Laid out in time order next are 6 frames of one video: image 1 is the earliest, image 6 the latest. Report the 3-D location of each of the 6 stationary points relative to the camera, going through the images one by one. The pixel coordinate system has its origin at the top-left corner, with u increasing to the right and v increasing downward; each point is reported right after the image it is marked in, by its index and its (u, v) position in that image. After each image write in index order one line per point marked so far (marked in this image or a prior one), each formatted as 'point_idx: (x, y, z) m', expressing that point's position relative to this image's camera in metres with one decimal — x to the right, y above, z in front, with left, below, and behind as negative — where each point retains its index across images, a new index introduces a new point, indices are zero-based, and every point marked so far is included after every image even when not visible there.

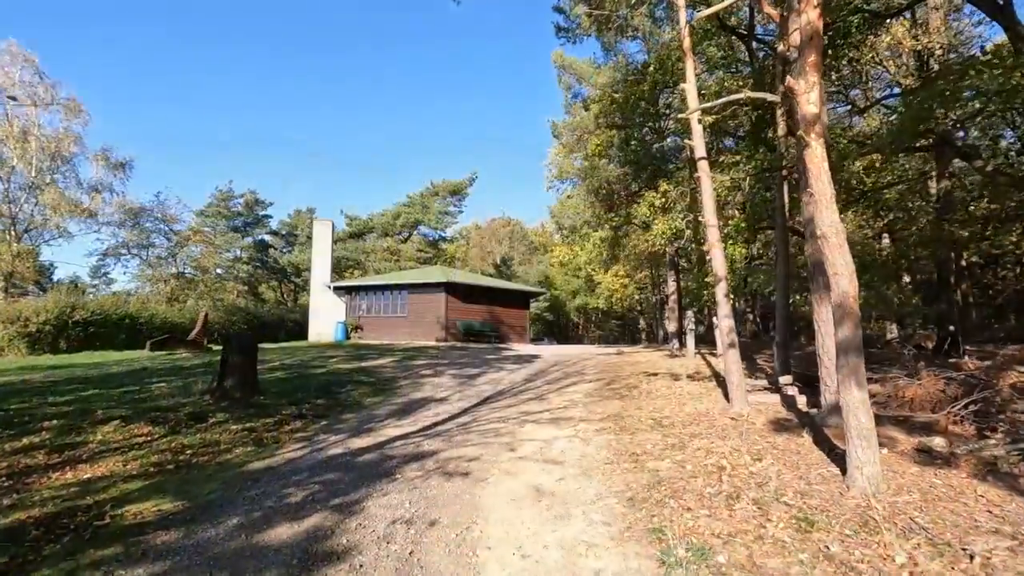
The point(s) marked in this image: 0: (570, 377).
0: (+1.3, -2.0, +12.1) m
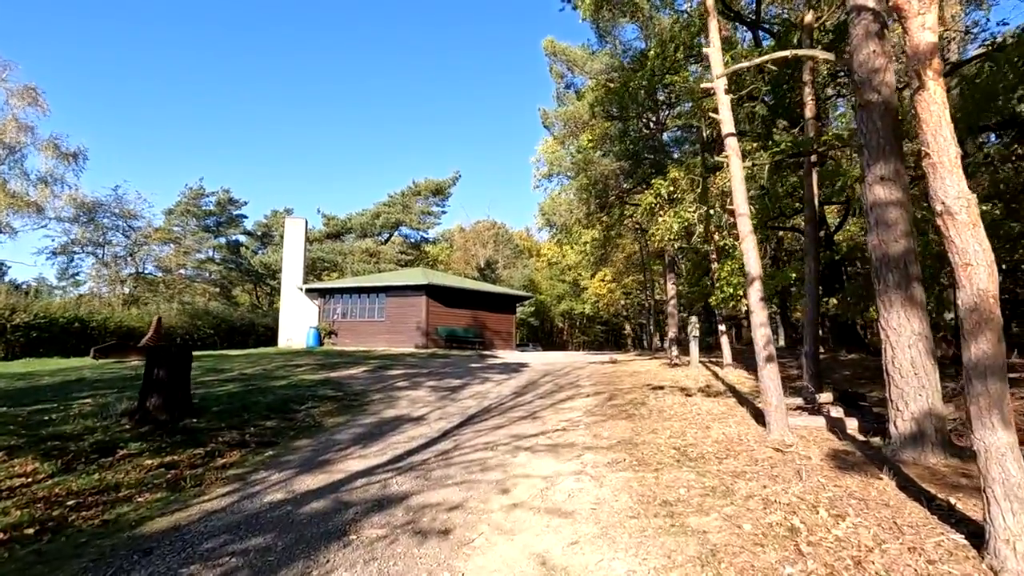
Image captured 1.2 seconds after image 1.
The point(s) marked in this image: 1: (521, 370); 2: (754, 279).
0: (+1.0, -2.1, +10.8) m
1: (+0.2, -2.2, +14.5) m
2: (+2.8, +0.1, +6.1) m
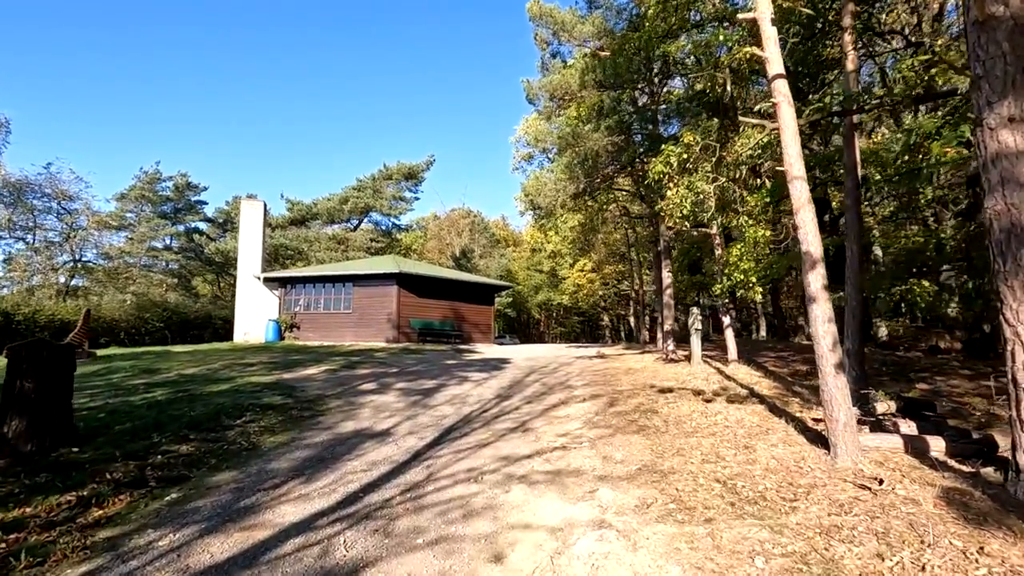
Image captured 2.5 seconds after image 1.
0: (+0.7, -1.9, +9.4) m
1: (-0.2, -2.0, +13.1) m
2: (+2.7, +0.2, +4.7) m
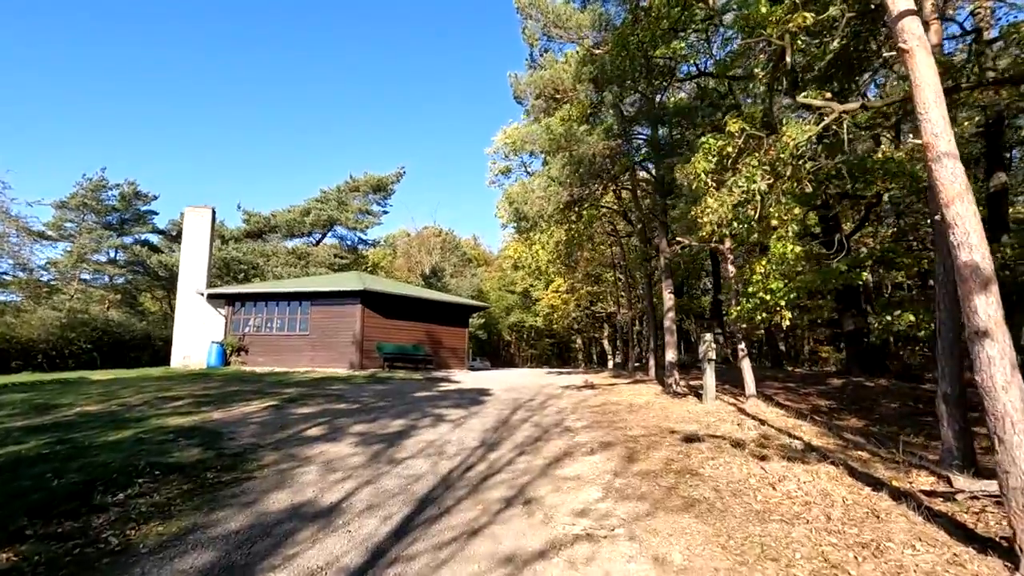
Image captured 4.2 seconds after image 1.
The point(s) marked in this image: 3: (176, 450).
0: (+0.6, -2.2, +7.6) m
1: (-0.6, -2.4, +11.2) m
2: (+2.8, +0.1, +3.2) m
3: (-4.0, -1.9, +6.3) m
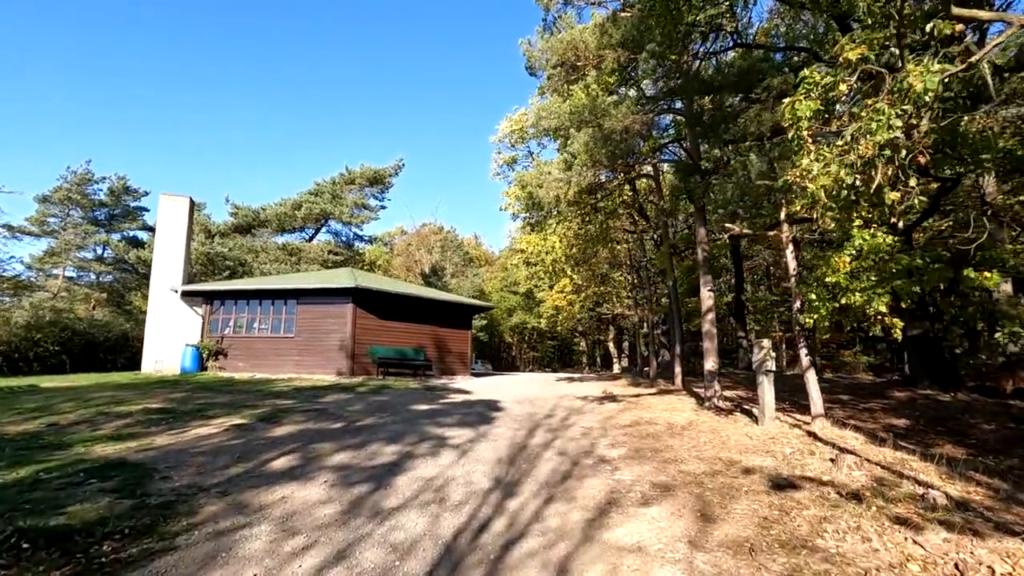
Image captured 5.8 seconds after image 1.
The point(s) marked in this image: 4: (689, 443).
0: (+0.8, -2.1, +5.9) m
1: (-0.4, -2.3, +9.5) m
2: (+3.1, +0.2, +1.4) m
3: (-3.7, -1.8, +4.6) m
4: (+2.4, -2.1, +7.3) m
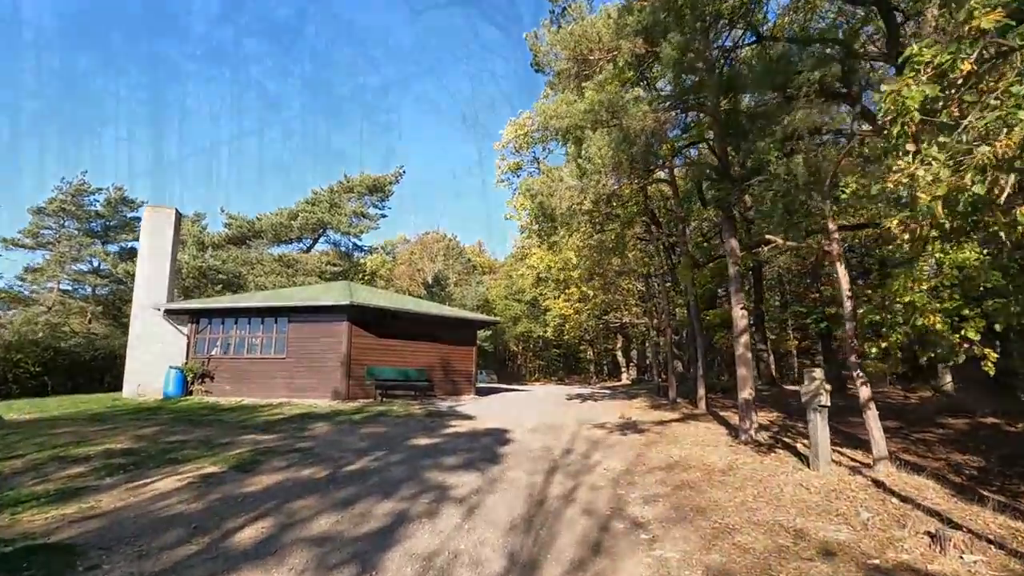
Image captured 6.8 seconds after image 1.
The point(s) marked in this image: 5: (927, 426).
0: (+1.0, -2.4, +4.8) m
1: (-0.2, -2.7, +8.3) m
2: (+3.2, -0.1, +0.3) m
3: (-3.6, -2.1, +3.5) m
4: (+2.5, -2.4, +6.1) m
5: (+7.9, -2.6, +10.2) m
